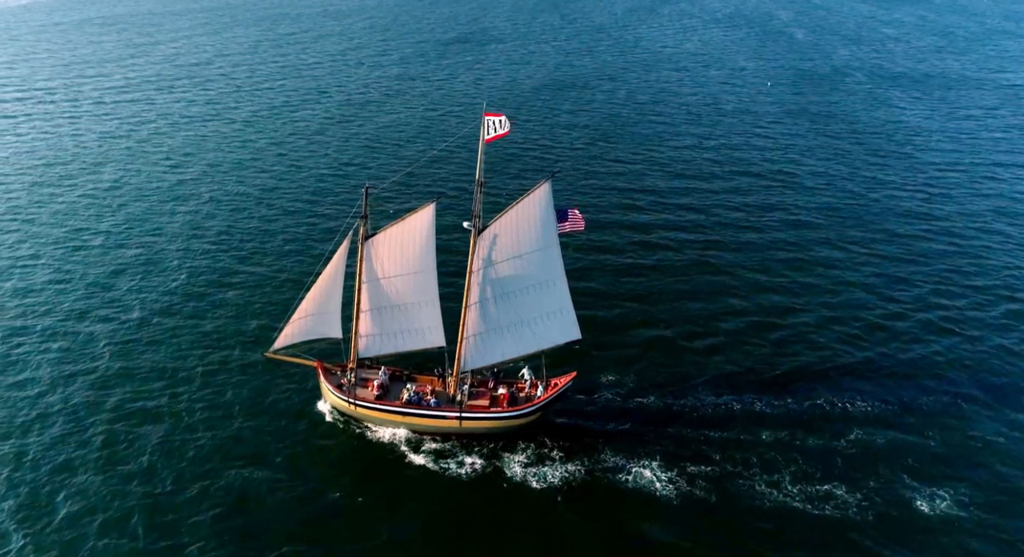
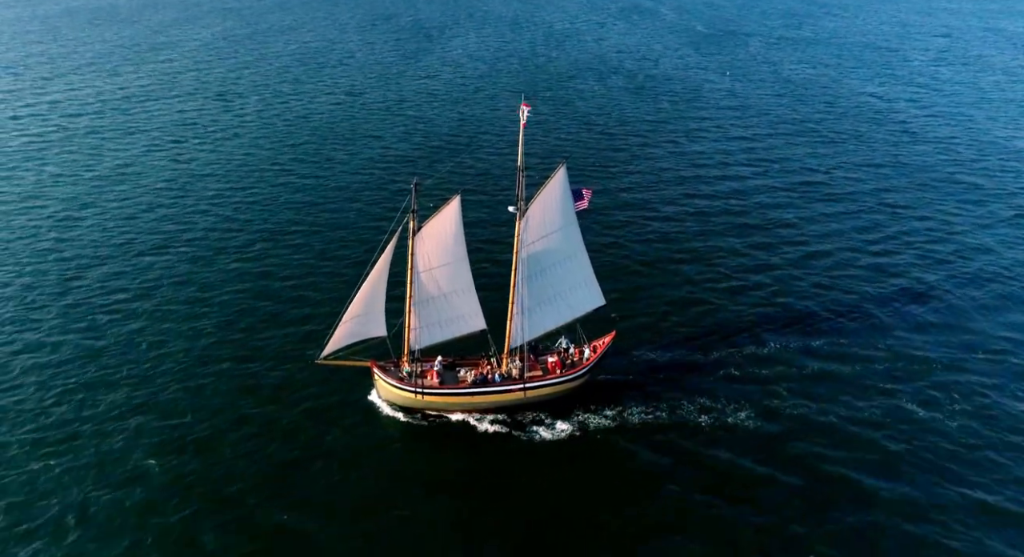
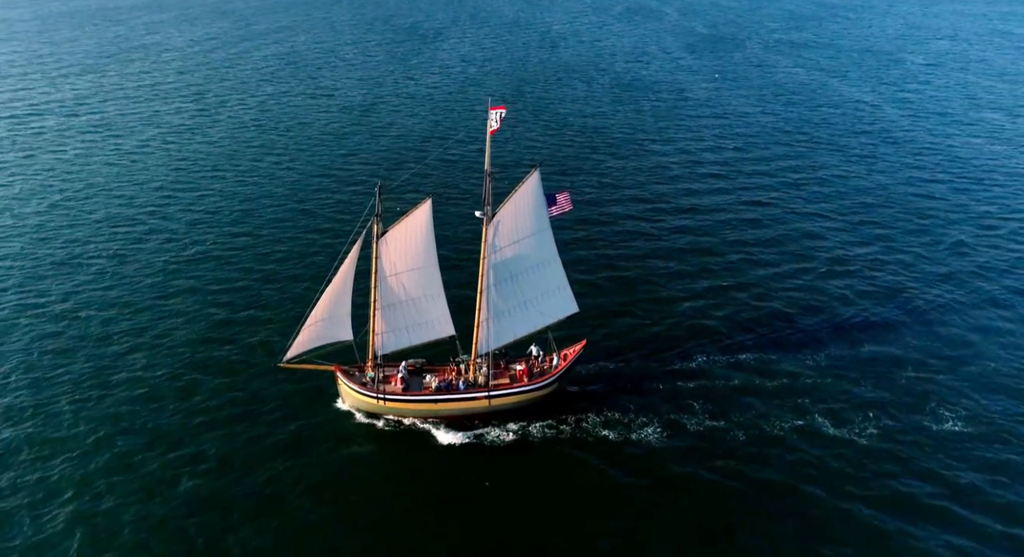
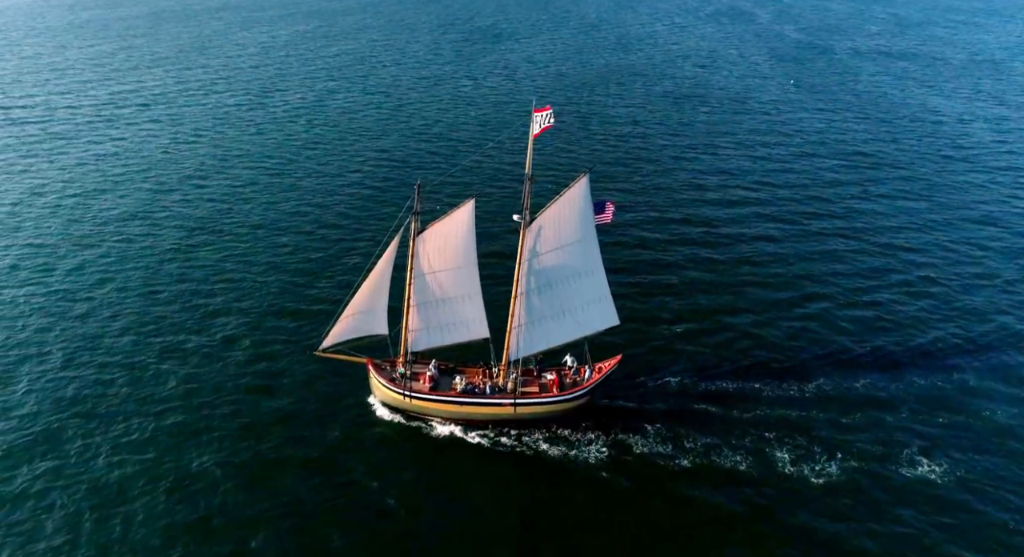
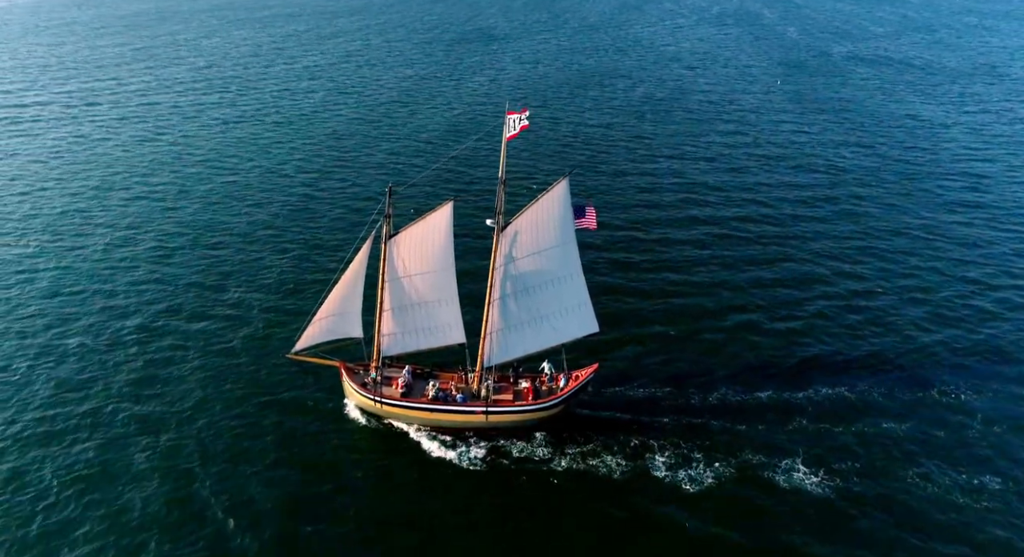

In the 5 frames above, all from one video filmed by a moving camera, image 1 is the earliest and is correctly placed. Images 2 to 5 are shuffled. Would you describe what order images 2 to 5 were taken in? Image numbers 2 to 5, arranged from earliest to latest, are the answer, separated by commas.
5, 4, 3, 2
